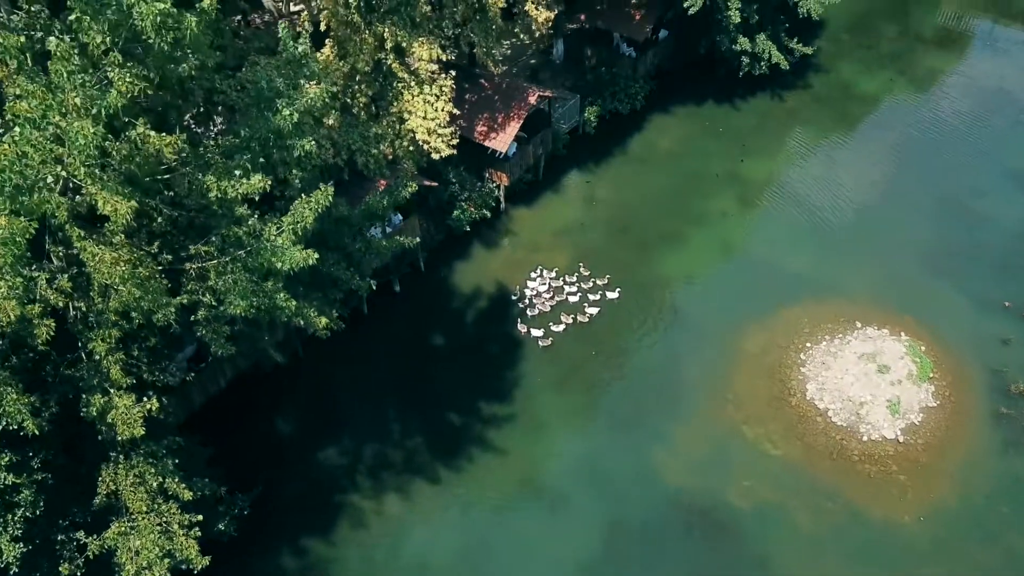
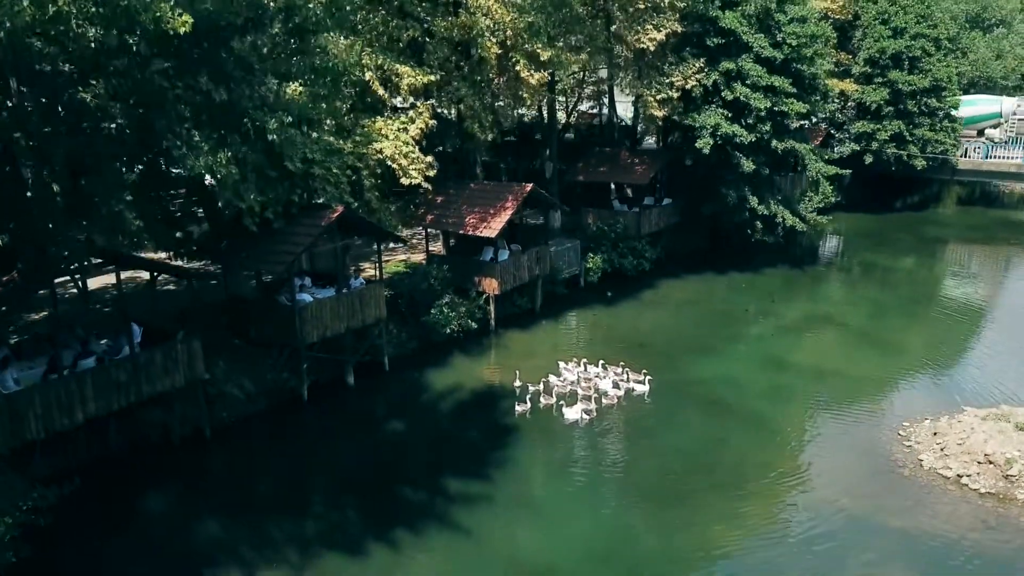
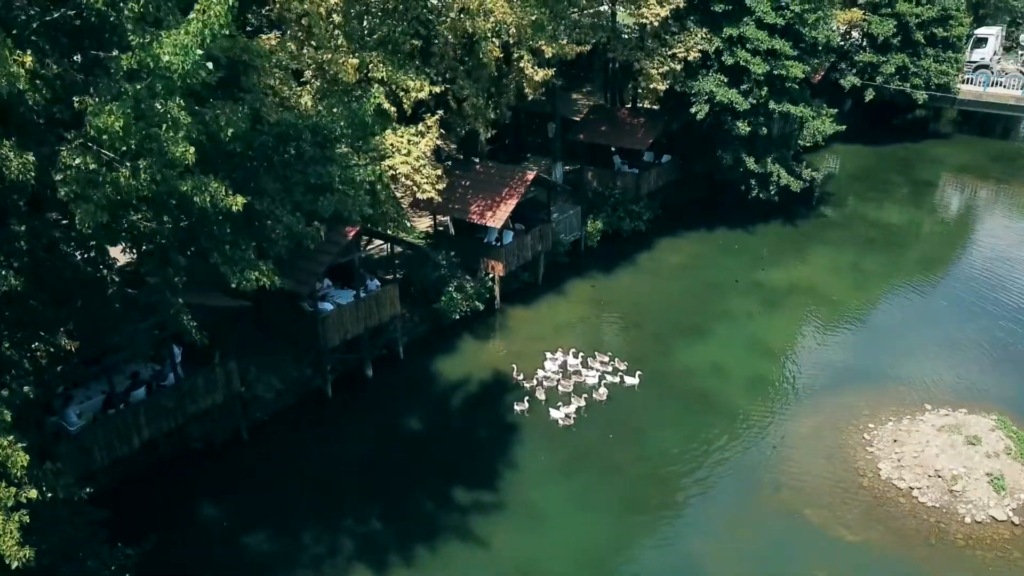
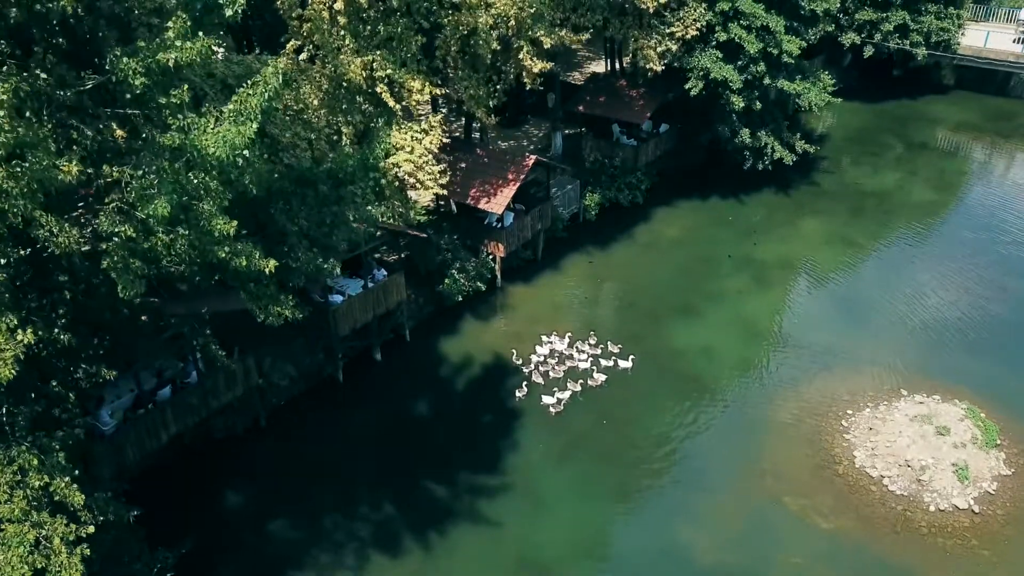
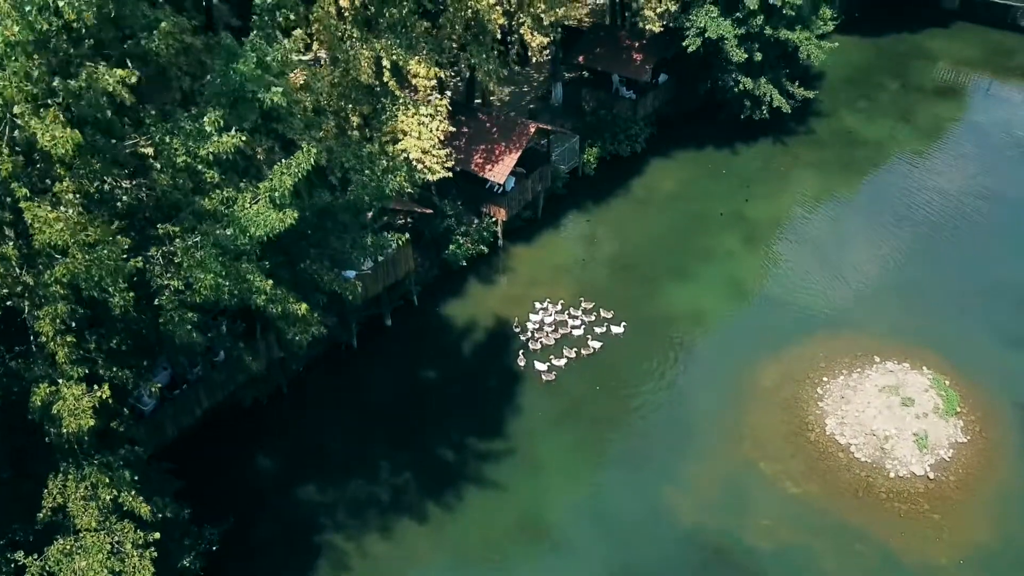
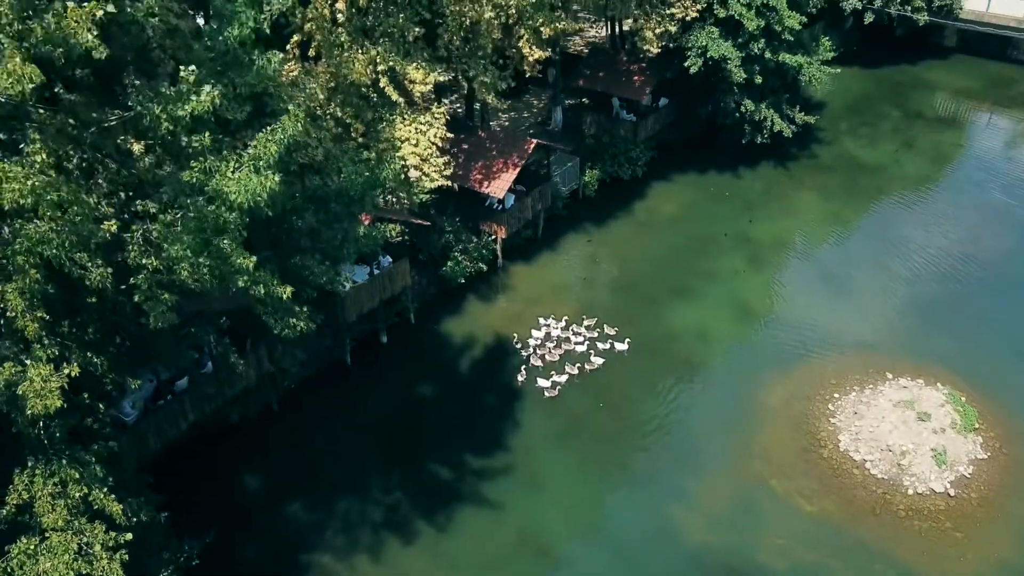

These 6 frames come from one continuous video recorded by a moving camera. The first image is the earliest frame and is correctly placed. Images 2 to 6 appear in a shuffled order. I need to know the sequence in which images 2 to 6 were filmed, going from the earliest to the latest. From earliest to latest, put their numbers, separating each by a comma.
5, 6, 4, 3, 2
